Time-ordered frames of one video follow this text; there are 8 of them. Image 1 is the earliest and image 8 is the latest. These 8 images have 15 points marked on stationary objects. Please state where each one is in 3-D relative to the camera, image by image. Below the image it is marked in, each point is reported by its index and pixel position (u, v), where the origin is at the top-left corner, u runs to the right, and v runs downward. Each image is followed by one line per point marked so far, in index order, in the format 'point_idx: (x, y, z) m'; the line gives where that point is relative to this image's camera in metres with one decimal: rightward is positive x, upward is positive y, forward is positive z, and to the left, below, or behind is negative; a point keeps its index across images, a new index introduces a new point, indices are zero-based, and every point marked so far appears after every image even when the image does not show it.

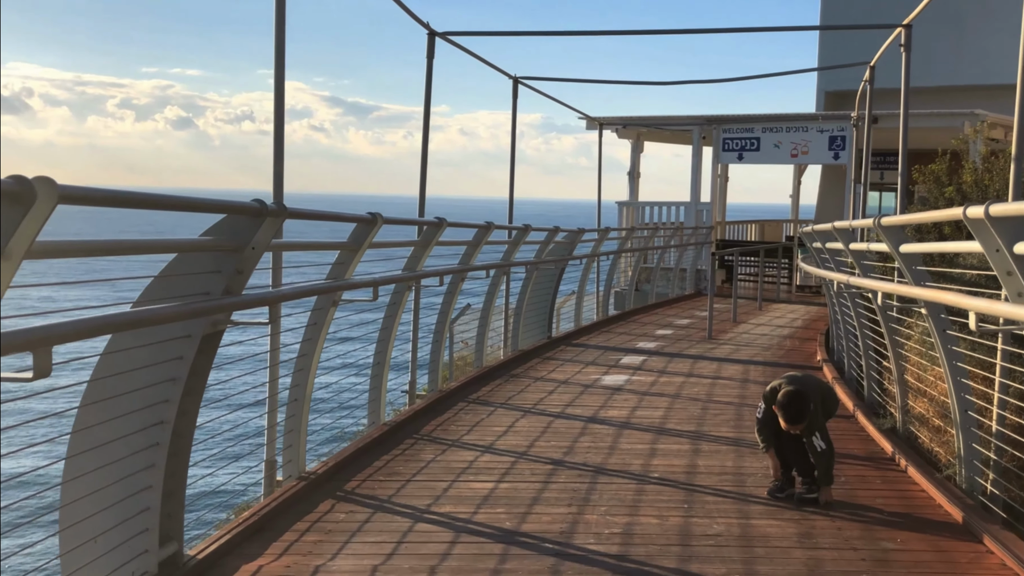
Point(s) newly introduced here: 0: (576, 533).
0: (+0.2, -0.9, +3.5) m
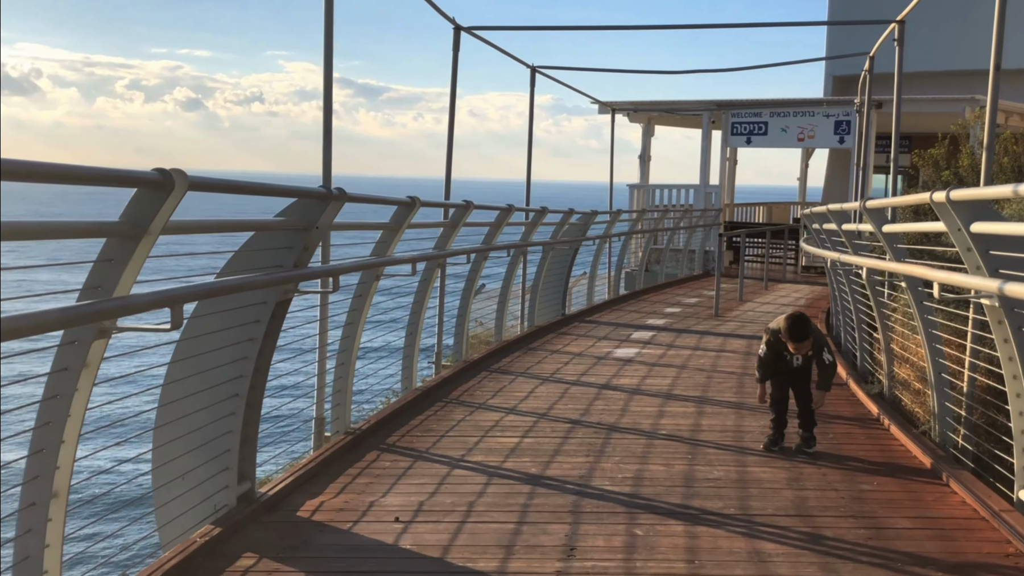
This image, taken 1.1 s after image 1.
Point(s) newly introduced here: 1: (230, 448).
0: (+0.3, -0.8, +4.0) m
1: (-1.0, -0.6, +3.4) m
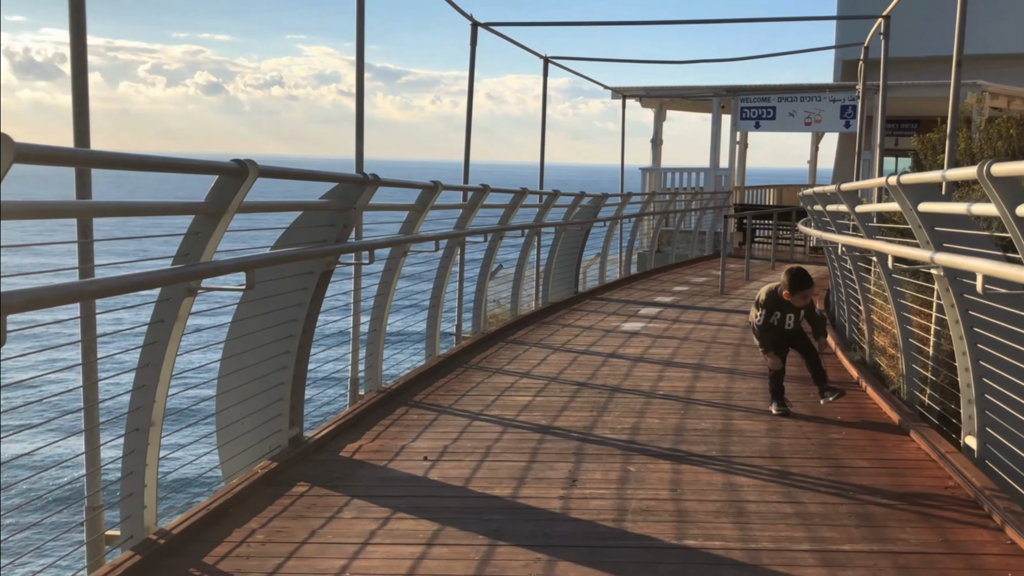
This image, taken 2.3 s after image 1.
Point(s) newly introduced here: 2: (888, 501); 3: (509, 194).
0: (+0.4, -0.7, +4.6) m
1: (-1.0, -0.4, +4.0) m
2: (+1.3, -0.8, +3.4) m
3: (0.0, +0.7, +7.4) m
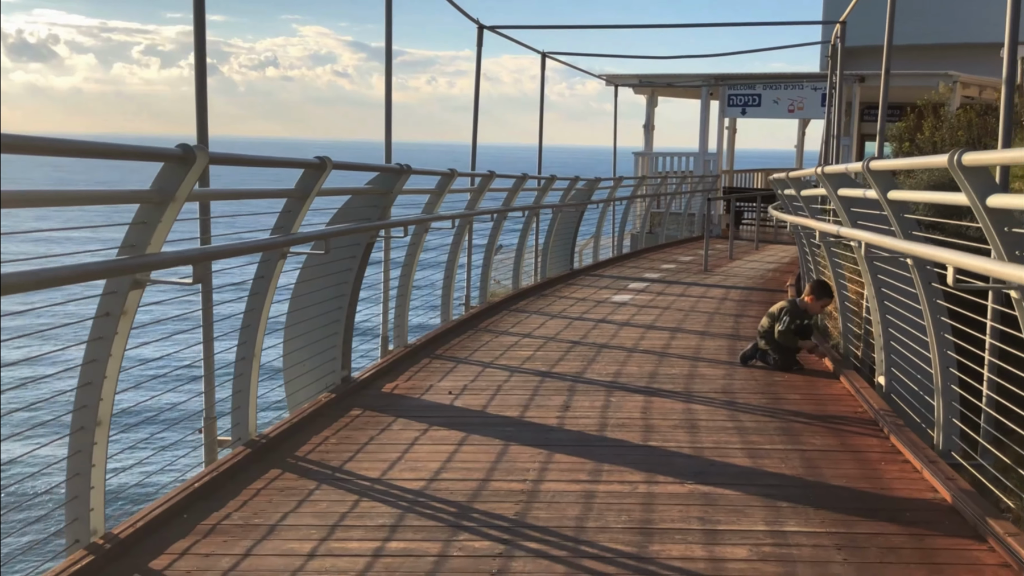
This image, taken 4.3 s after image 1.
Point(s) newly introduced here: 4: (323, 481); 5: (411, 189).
0: (+0.4, -0.5, +5.6) m
1: (-0.9, -0.3, +5.0) m
2: (+1.4, -0.6, +4.5) m
3: (0.0, +0.9, +8.4) m
4: (-0.7, -0.7, +3.5) m
5: (-0.6, +0.6, +6.1) m
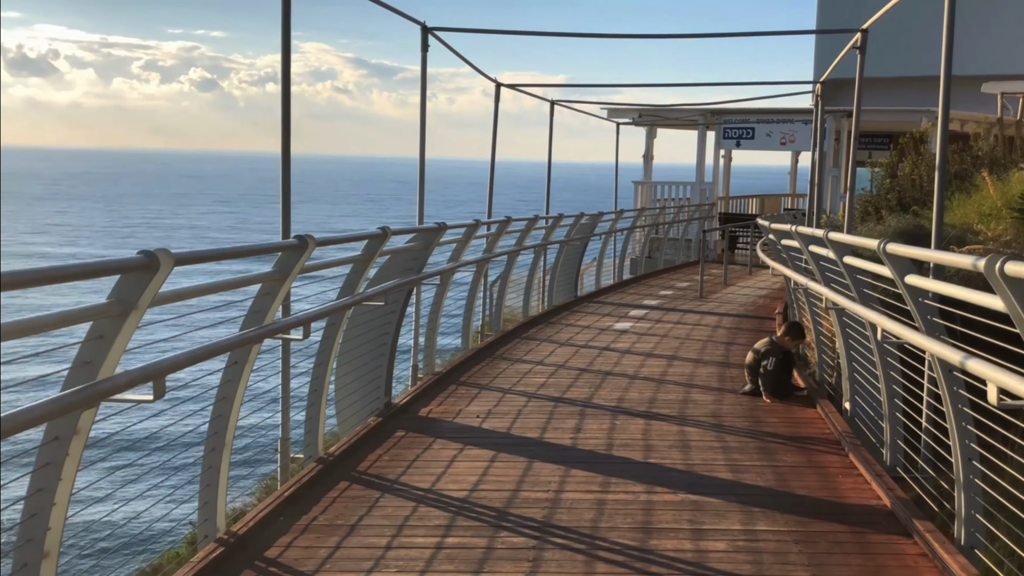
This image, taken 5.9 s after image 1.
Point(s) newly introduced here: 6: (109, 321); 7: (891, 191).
0: (+0.6, -0.7, +6.4) m
1: (-0.8, -0.5, +5.8) m
2: (+1.5, -0.8, +5.3) m
3: (+0.1, +0.7, +9.3) m
4: (-0.6, -0.9, +4.4) m
5: (-0.5, +0.3, +7.0) m
6: (-1.1, -0.1, +2.6) m
7: (+5.4, +1.4, +13.7) m
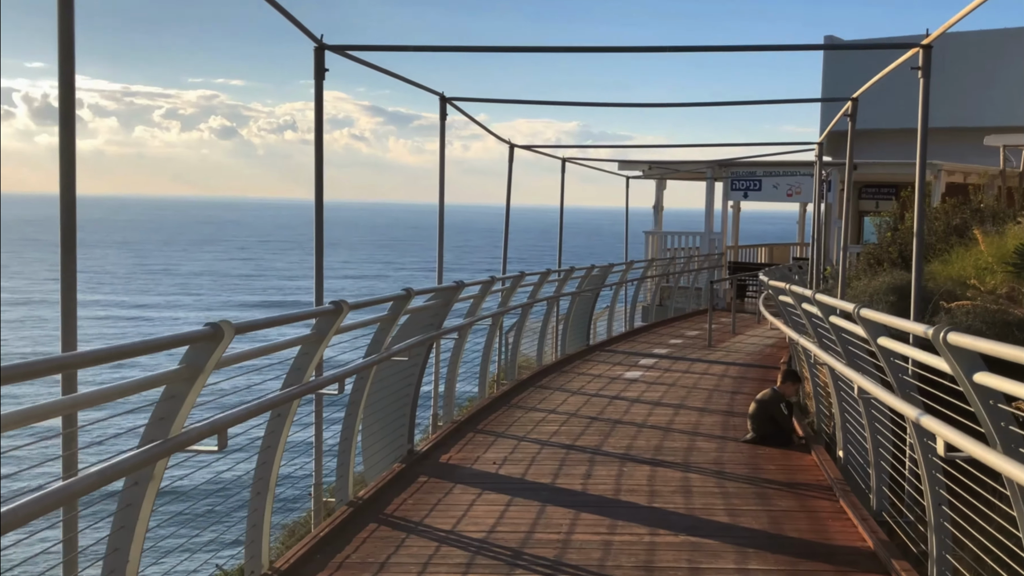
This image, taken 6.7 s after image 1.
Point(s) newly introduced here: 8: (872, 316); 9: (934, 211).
0: (+0.7, -1.1, +6.8) m
1: (-0.7, -0.9, +6.2) m
2: (+1.6, -1.2, +5.7) m
3: (+0.3, +0.1, +9.7) m
4: (-0.5, -1.2, +4.8) m
5: (-0.4, -0.1, +7.4) m
6: (-1.1, -0.3, +3.1) m
7: (+5.6, +0.6, +14.1) m
8: (+1.4, -0.1, +3.9) m
9: (+6.2, +1.1, +14.1) m
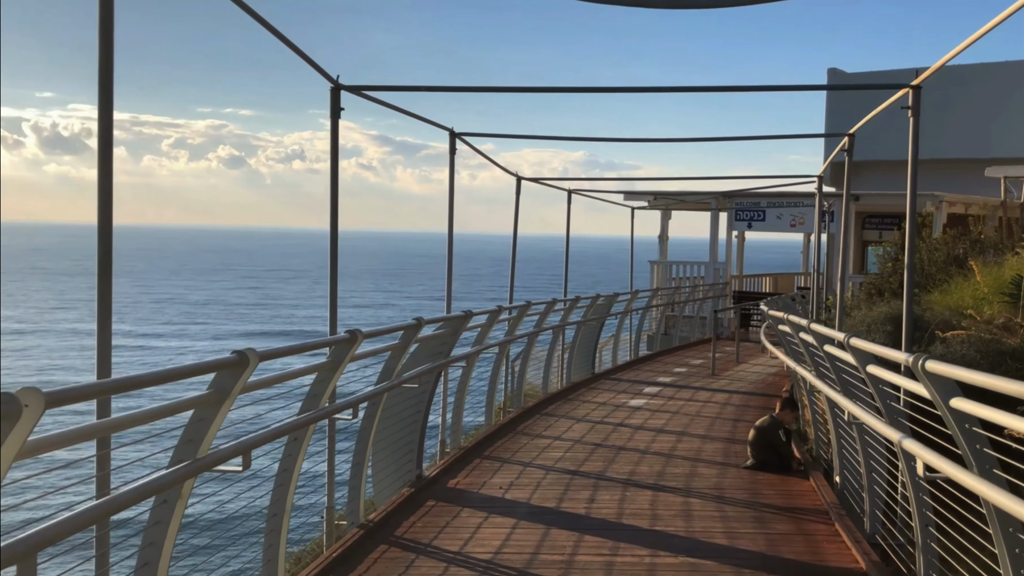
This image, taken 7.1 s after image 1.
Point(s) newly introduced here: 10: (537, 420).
0: (+0.7, -1.3, +7.0) m
1: (-0.7, -1.1, +6.4) m
2: (+1.6, -1.3, +5.8) m
3: (+0.3, -0.2, +9.9) m
4: (-0.5, -1.4, +4.9) m
5: (-0.3, -0.3, +7.6) m
6: (-1.0, -0.4, +3.3) m
7: (+5.7, +0.2, +14.2) m
8: (+1.5, -0.2, +4.1) m
9: (+6.3, +0.7, +14.3) m
10: (+0.2, -1.3, +9.2) m
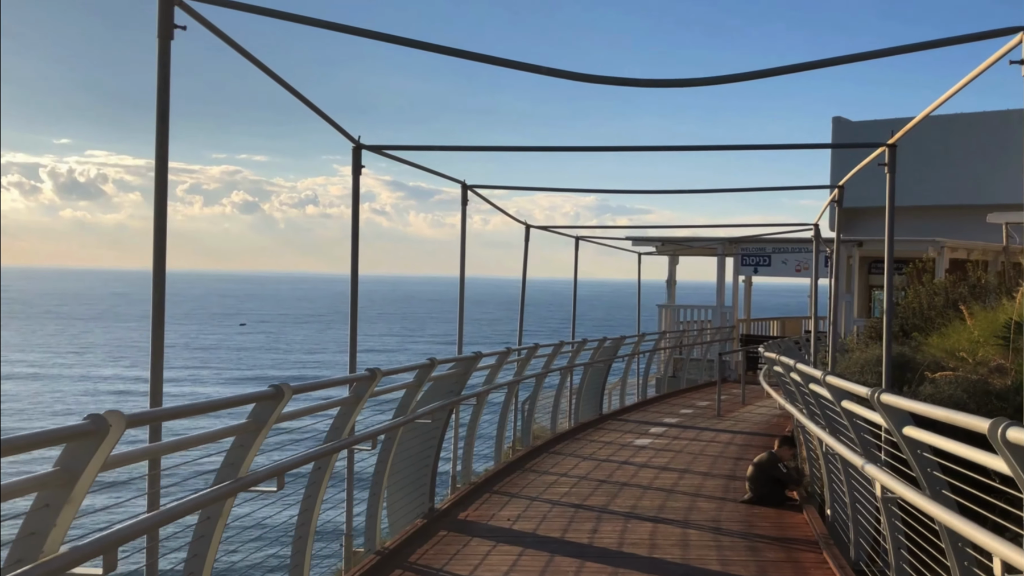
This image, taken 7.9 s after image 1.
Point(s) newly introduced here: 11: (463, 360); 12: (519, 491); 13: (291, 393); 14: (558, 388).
0: (+0.8, -1.7, +7.3) m
1: (-0.6, -1.4, +6.8) m
2: (+1.7, -1.6, +6.2) m
3: (+0.4, -0.6, +10.3) m
4: (-0.4, -1.6, +5.3) m
5: (-0.3, -0.6, +8.0) m
6: (-1.0, -0.6, +3.7) m
7: (+5.8, -0.4, +14.6) m
8: (+1.5, -0.4, +4.5) m
9: (+6.4, 0.0, +14.7) m
10: (+0.3, -1.7, +9.6) m
11: (-0.3, -0.5, +6.9) m
12: (+0.1, -1.7, +7.9) m
13: (-0.9, -0.4, +3.8) m
14: (+0.6, -1.2, +11.5) m
